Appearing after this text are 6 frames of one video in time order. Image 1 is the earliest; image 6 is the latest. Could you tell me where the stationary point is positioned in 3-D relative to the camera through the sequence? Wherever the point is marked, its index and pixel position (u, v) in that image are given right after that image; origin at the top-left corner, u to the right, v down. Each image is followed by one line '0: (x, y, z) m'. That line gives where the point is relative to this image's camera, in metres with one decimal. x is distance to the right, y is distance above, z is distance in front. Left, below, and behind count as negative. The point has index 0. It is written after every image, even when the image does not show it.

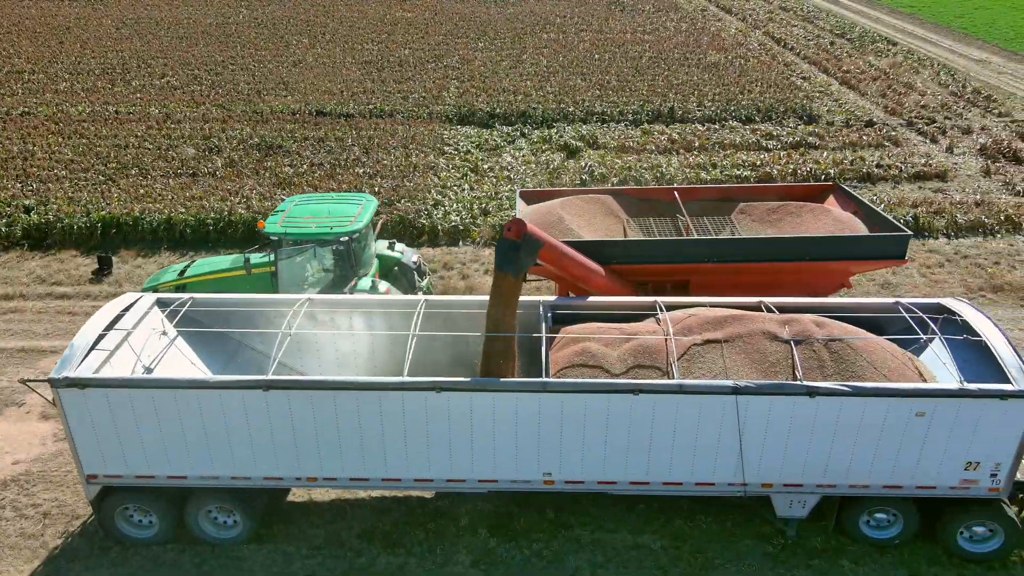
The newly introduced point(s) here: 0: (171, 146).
0: (-7.8, +3.3, +18.4) m
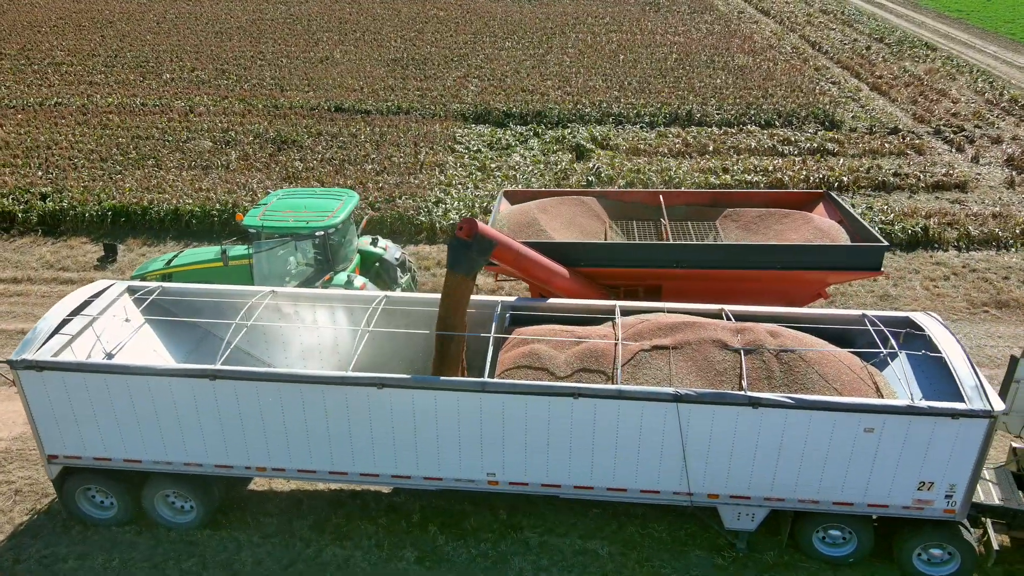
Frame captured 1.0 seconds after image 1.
0: (-7.6, +3.5, +18.8) m
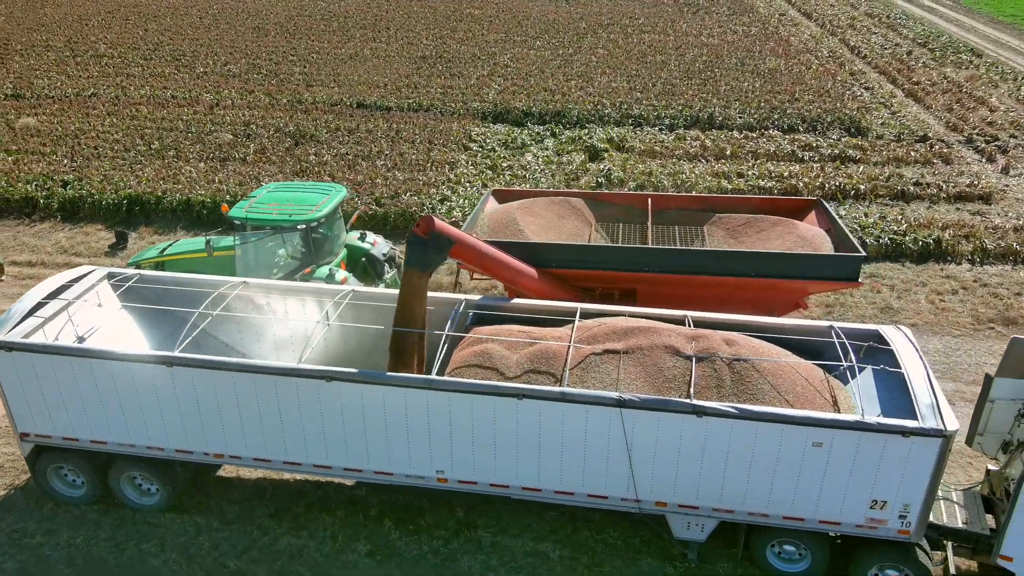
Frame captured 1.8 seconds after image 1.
0: (-7.2, +3.8, +19.2) m
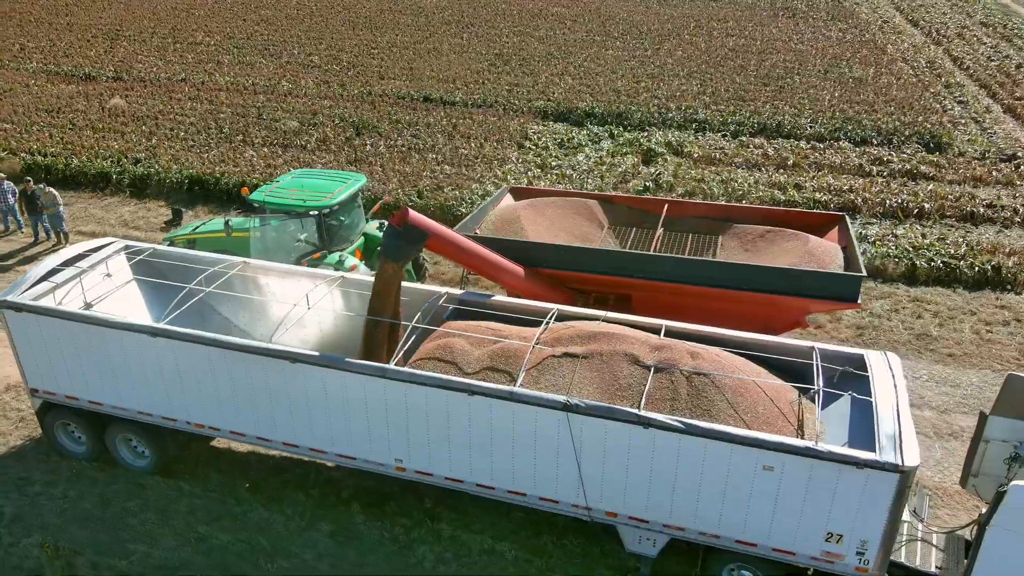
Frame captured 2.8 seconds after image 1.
0: (-5.8, +4.3, +20.0) m
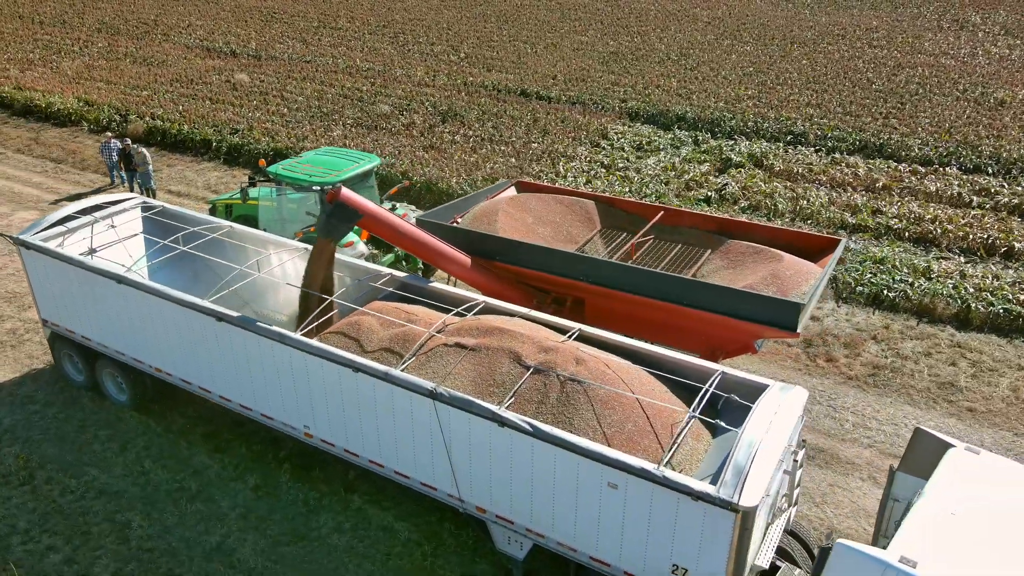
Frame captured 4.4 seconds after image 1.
0: (-3.5, +4.9, +21.0) m
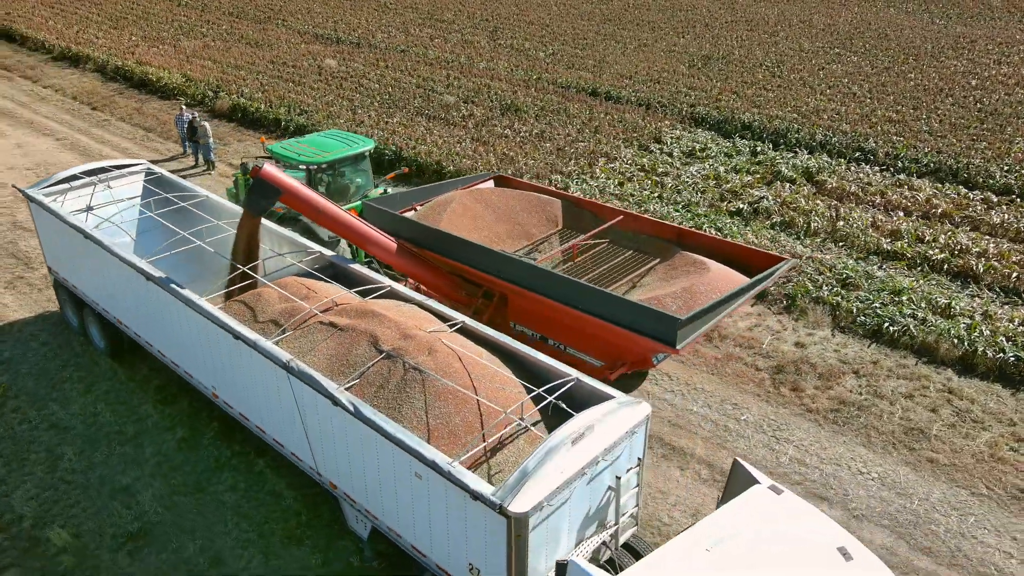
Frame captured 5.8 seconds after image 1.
0: (-1.7, +5.3, +21.5) m
